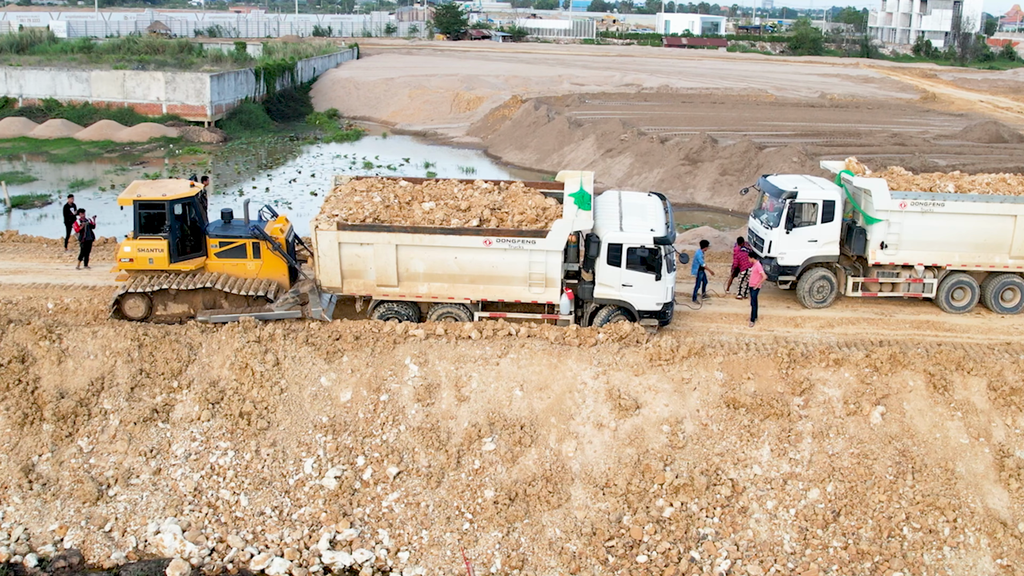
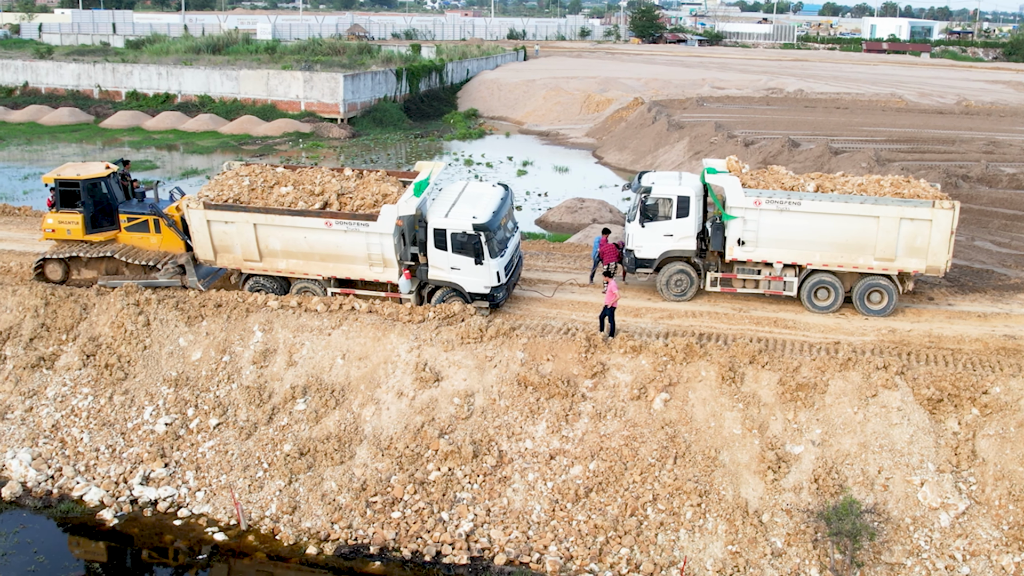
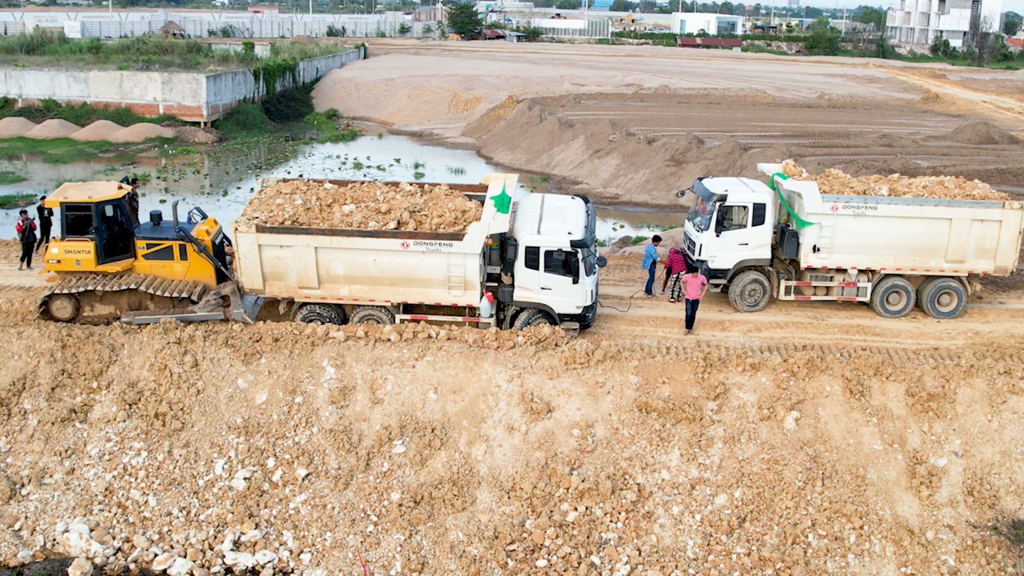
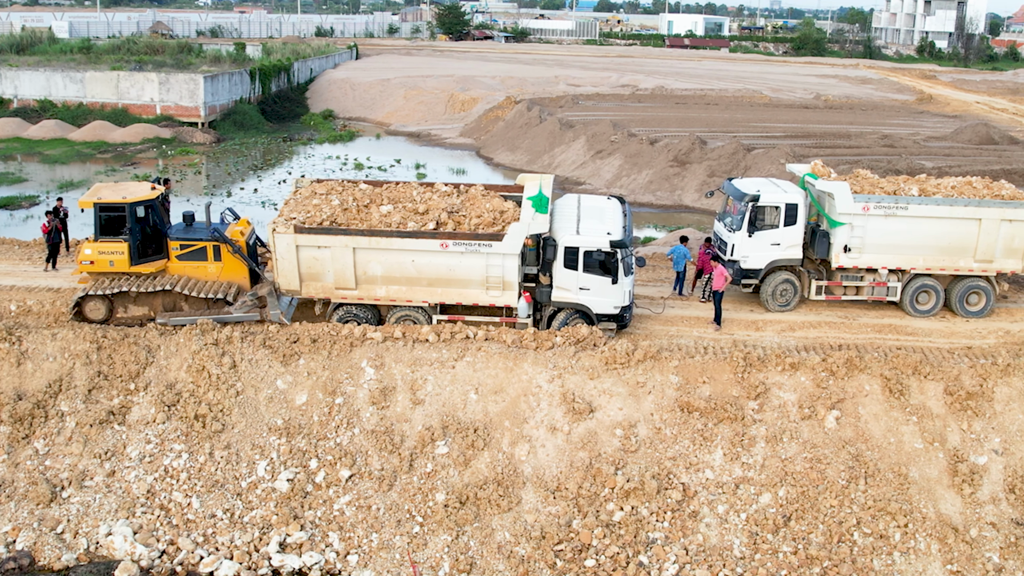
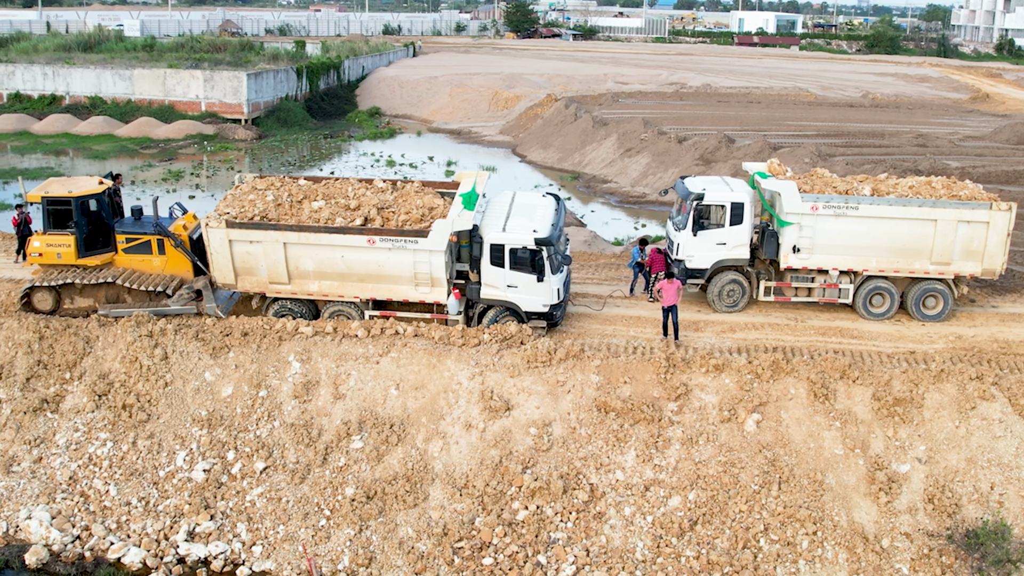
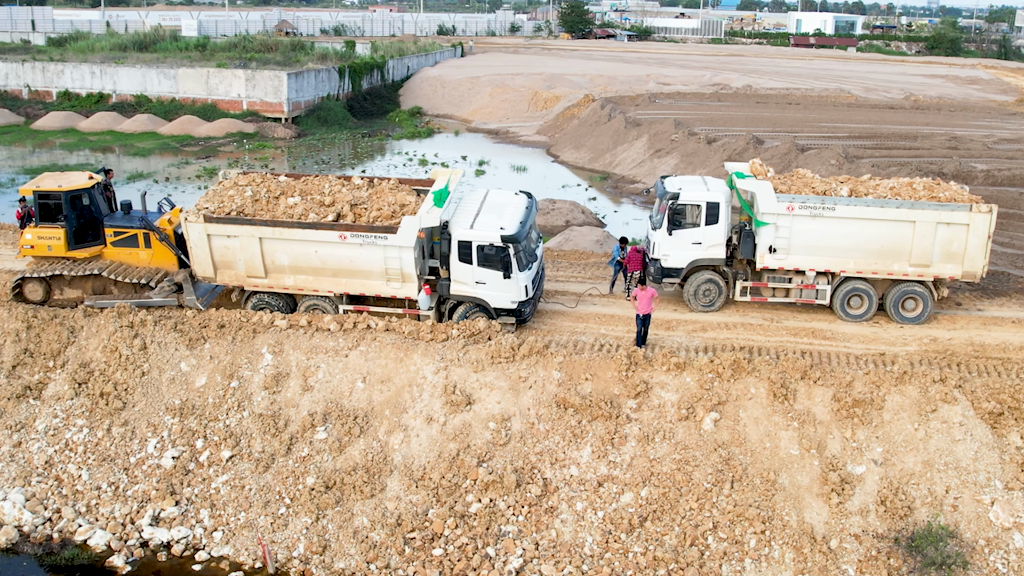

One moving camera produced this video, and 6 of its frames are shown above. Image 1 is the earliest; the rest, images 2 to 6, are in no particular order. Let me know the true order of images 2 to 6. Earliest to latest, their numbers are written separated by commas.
4, 3, 5, 6, 2
